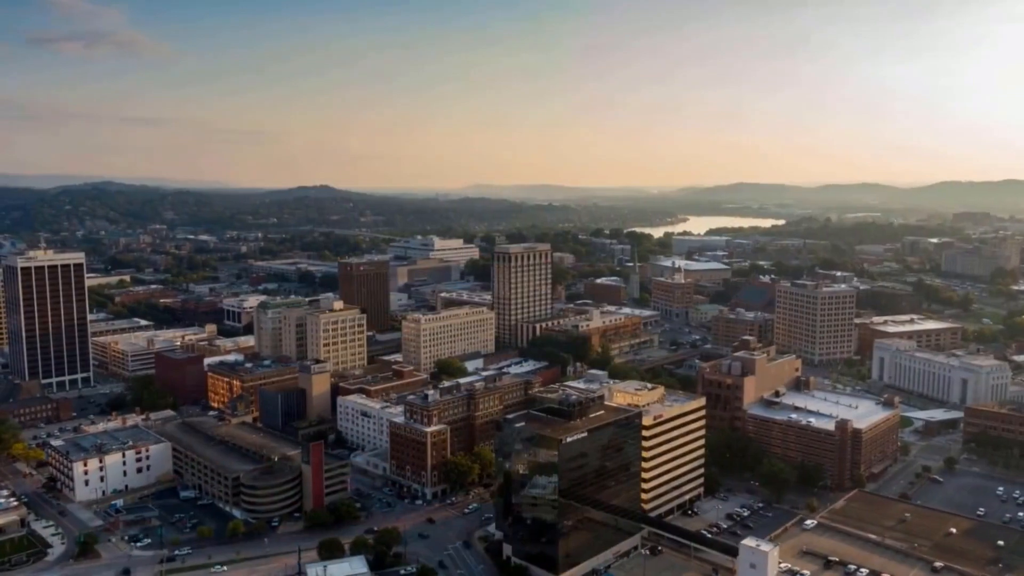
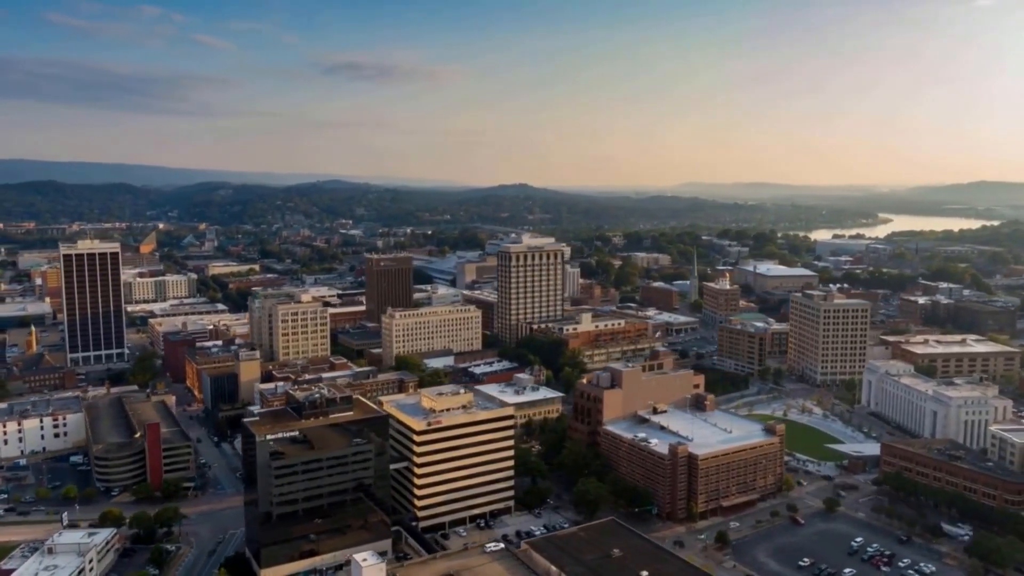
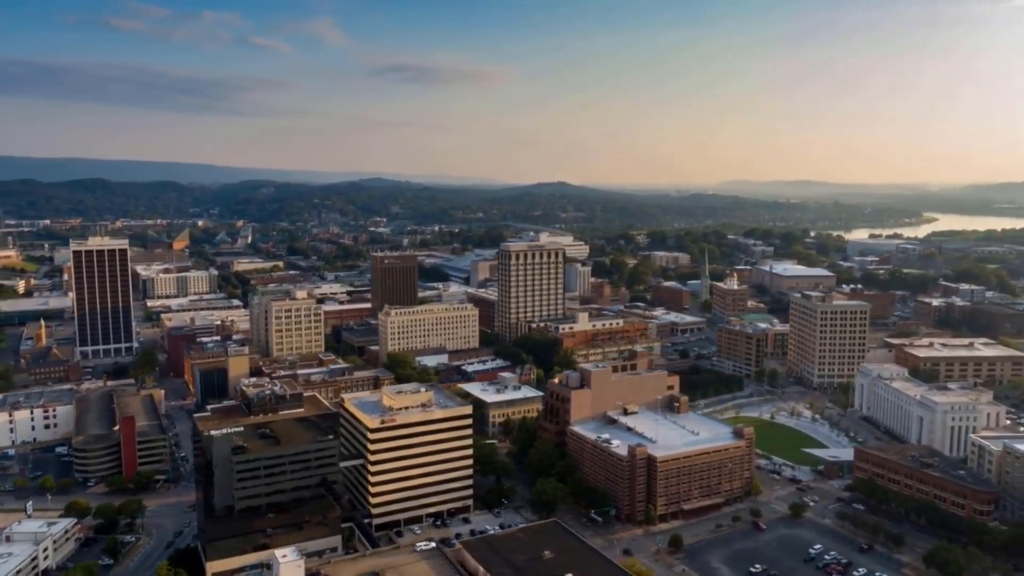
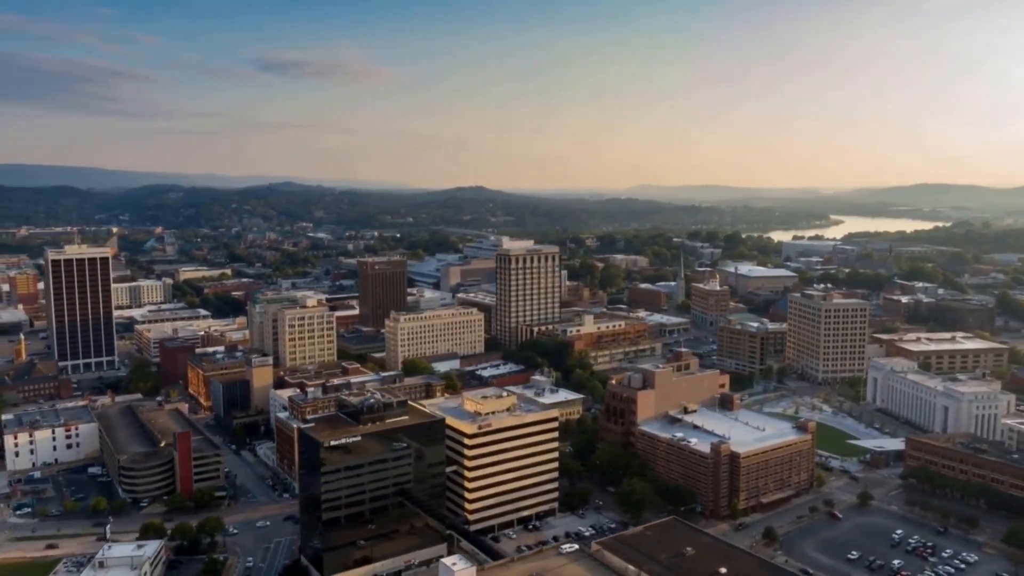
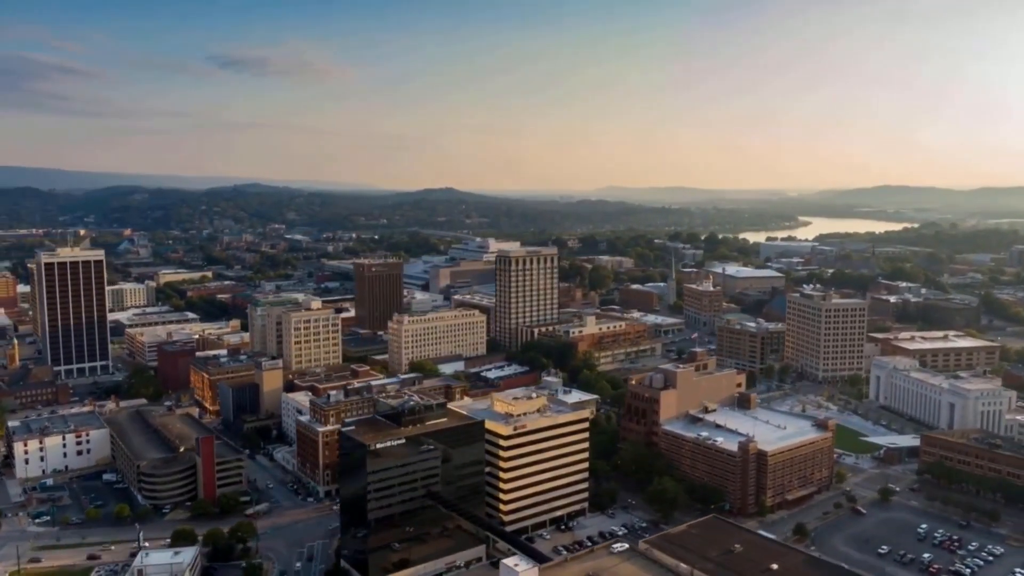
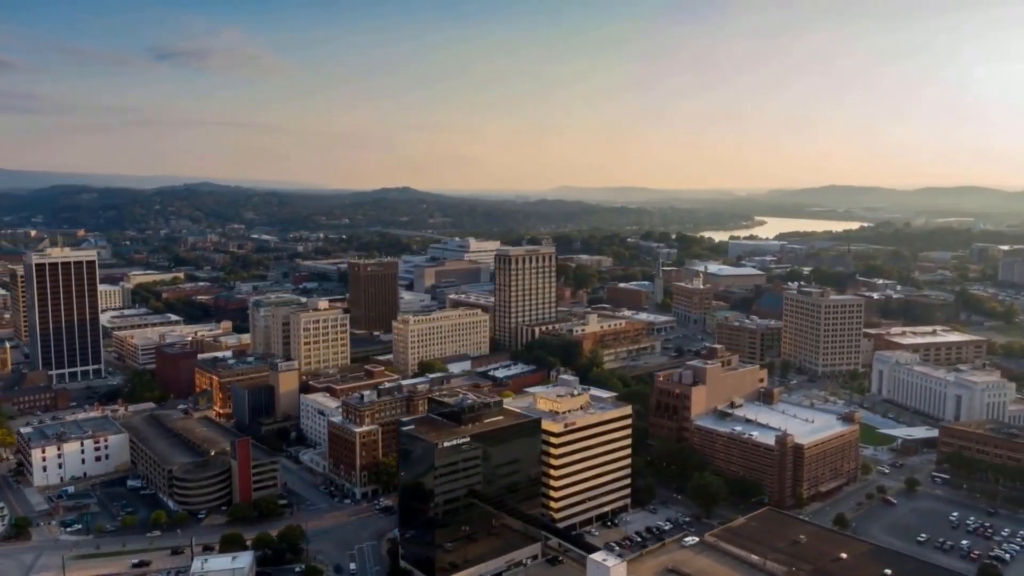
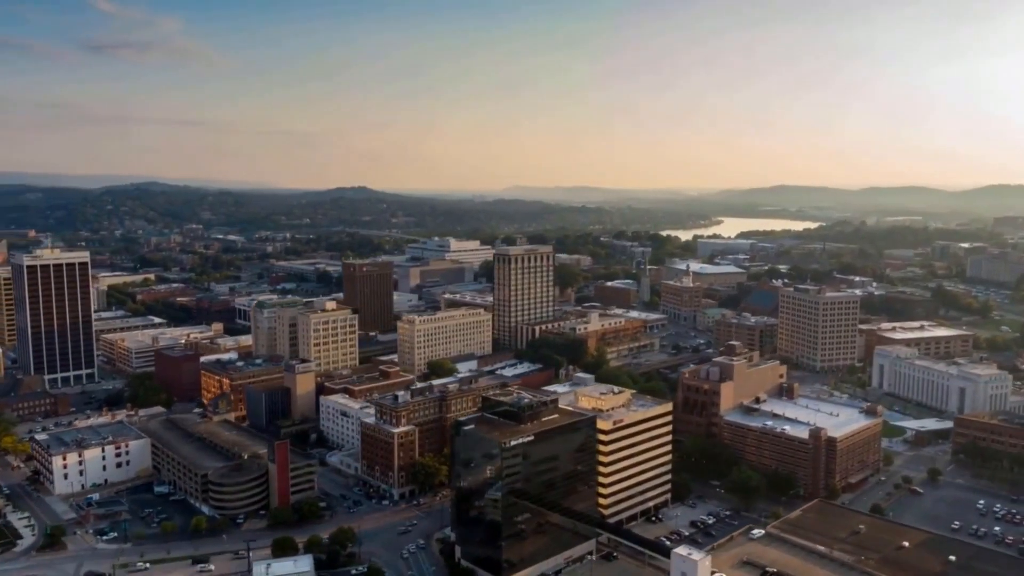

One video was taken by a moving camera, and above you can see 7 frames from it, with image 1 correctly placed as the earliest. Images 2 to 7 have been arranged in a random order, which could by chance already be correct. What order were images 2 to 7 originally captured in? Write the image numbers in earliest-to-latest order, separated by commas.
7, 6, 5, 4, 2, 3
